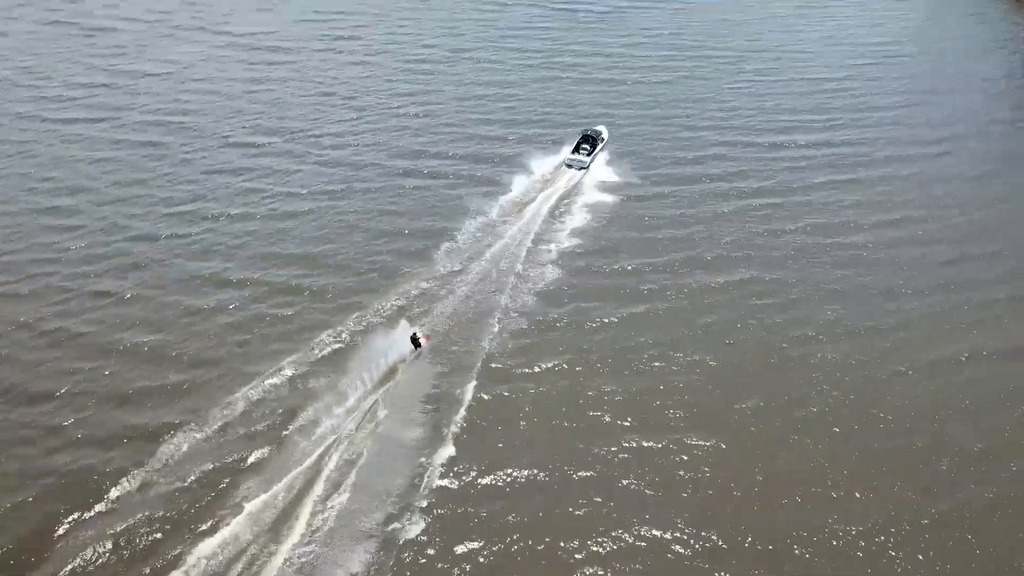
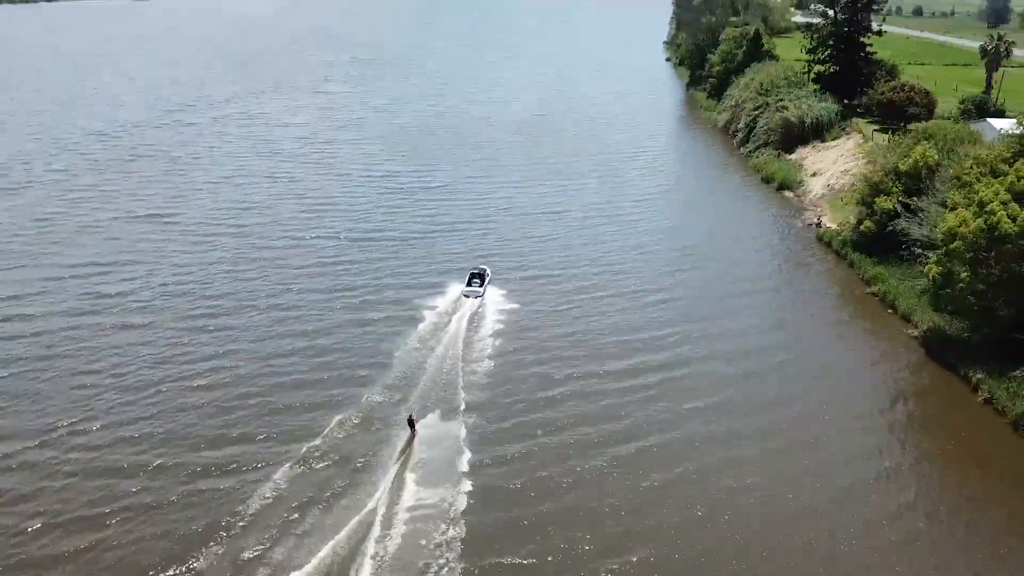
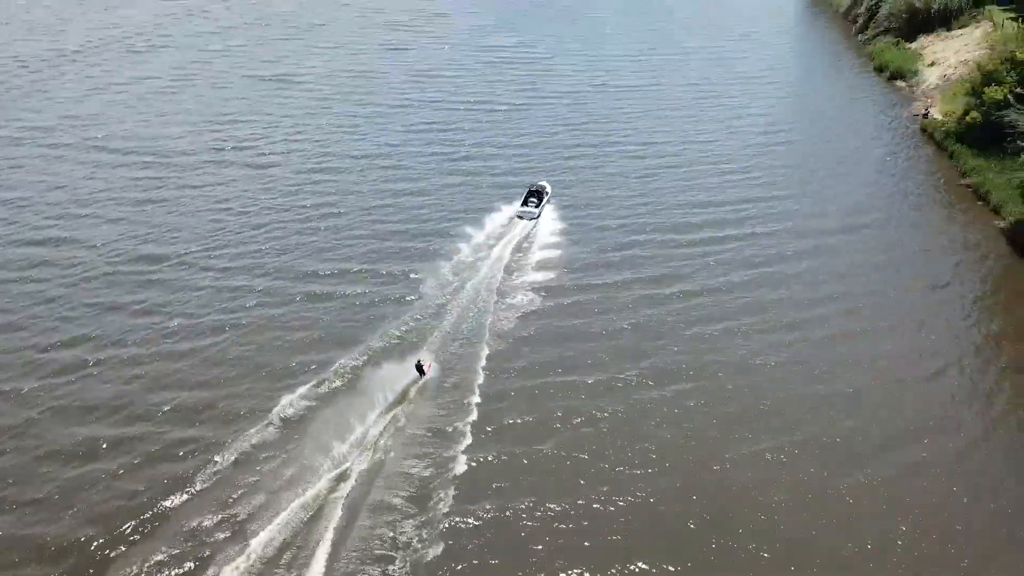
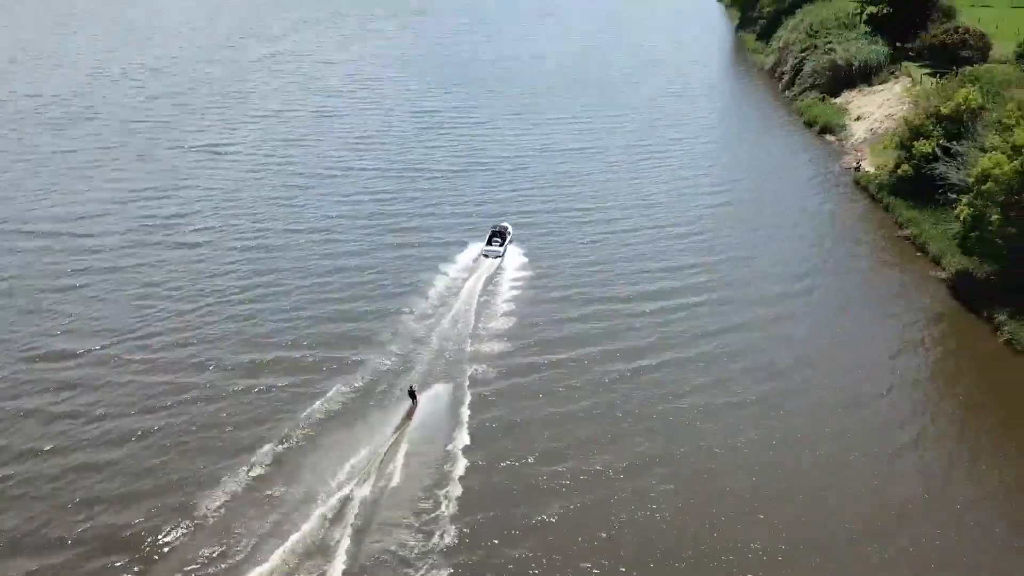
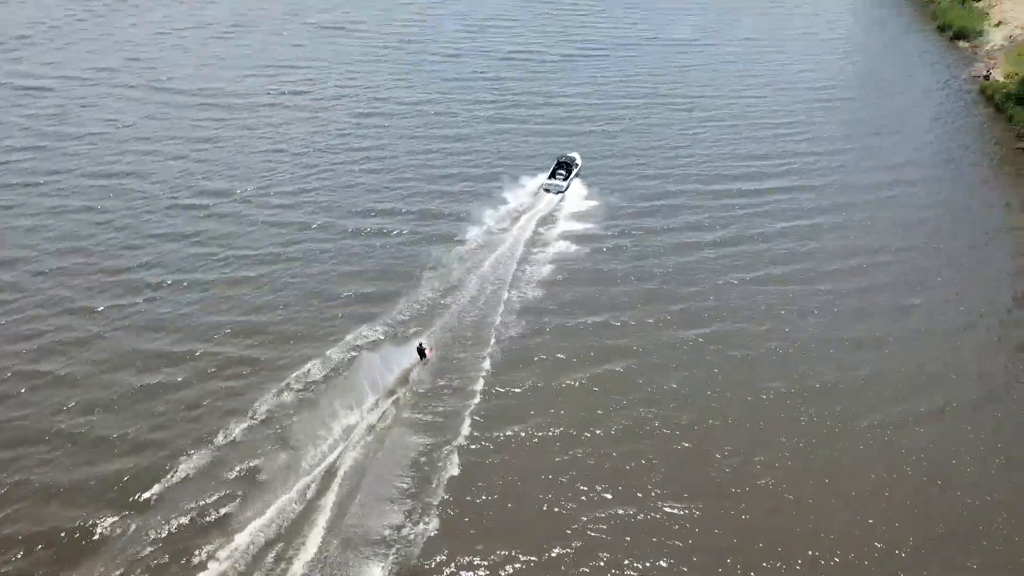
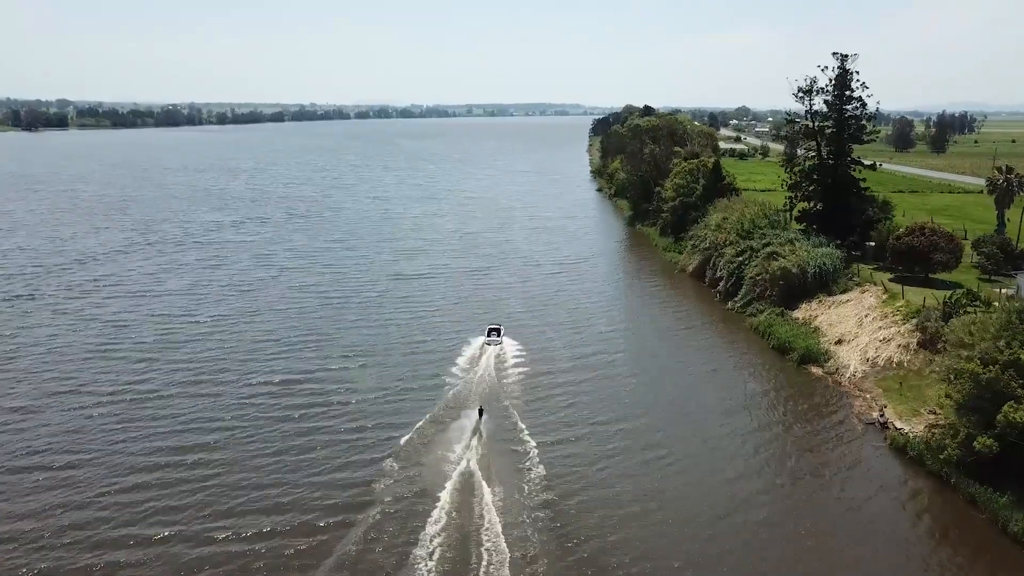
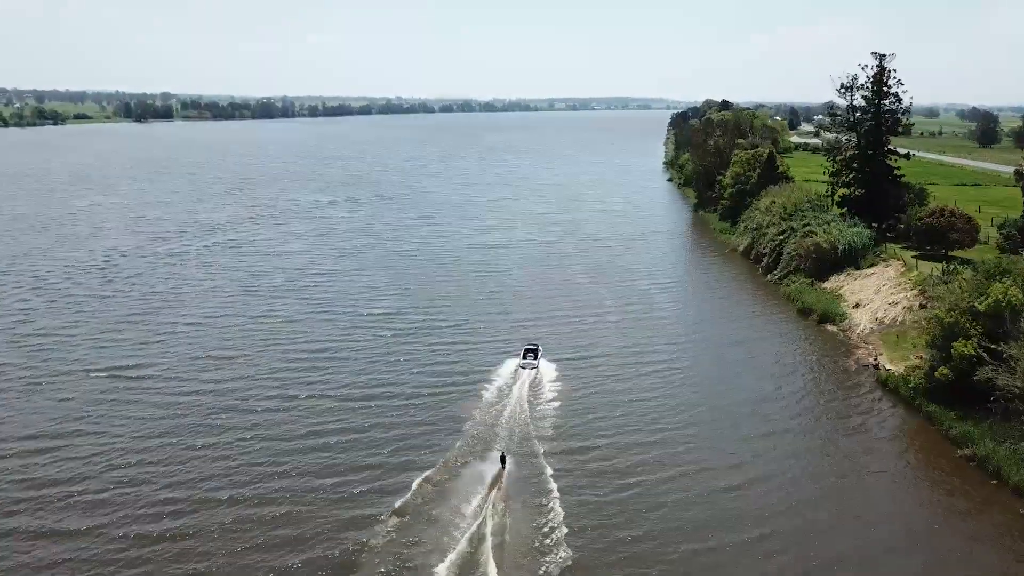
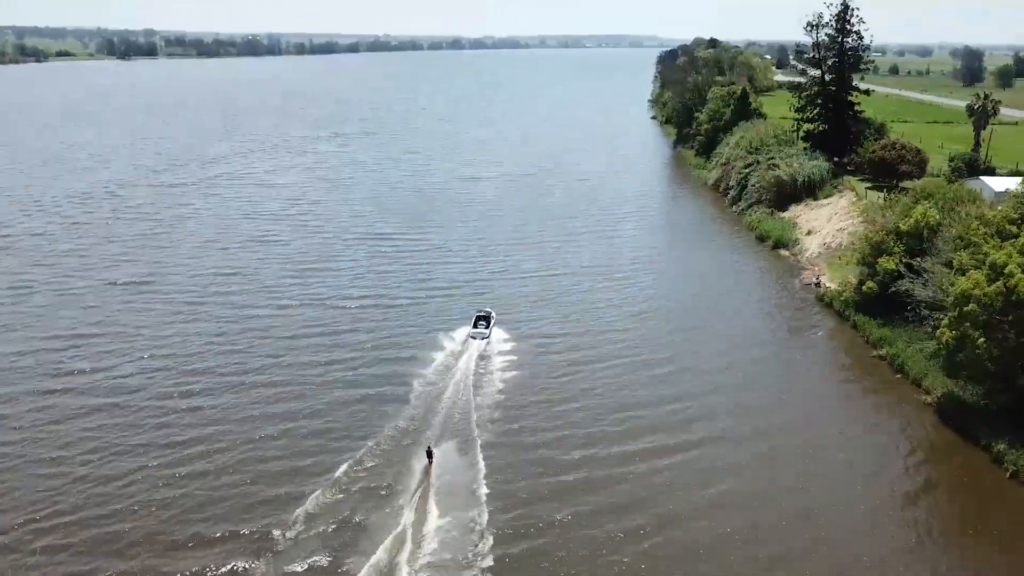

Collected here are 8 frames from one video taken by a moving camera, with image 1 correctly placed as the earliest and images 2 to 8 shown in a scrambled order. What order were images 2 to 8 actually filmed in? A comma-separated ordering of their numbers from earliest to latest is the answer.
5, 3, 4, 2, 8, 7, 6
